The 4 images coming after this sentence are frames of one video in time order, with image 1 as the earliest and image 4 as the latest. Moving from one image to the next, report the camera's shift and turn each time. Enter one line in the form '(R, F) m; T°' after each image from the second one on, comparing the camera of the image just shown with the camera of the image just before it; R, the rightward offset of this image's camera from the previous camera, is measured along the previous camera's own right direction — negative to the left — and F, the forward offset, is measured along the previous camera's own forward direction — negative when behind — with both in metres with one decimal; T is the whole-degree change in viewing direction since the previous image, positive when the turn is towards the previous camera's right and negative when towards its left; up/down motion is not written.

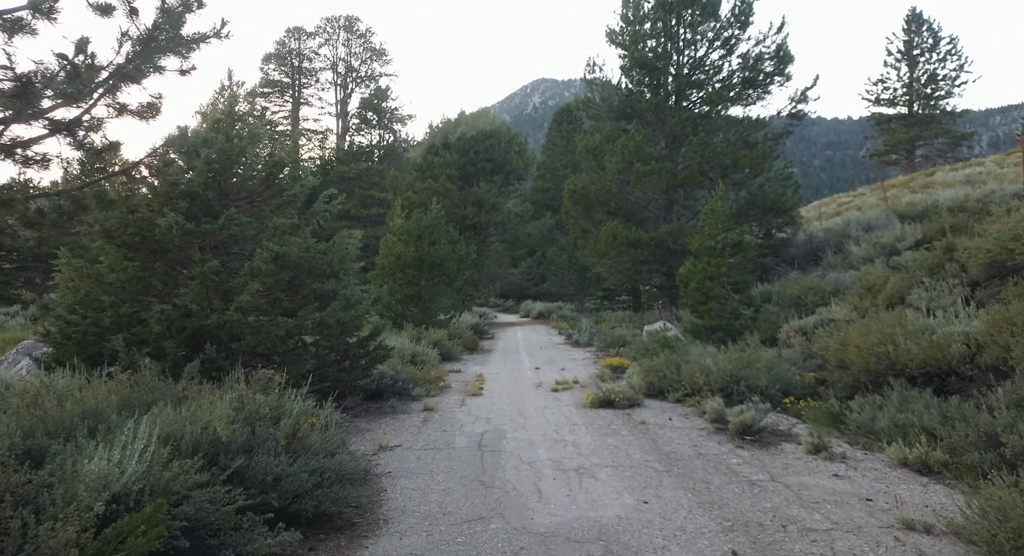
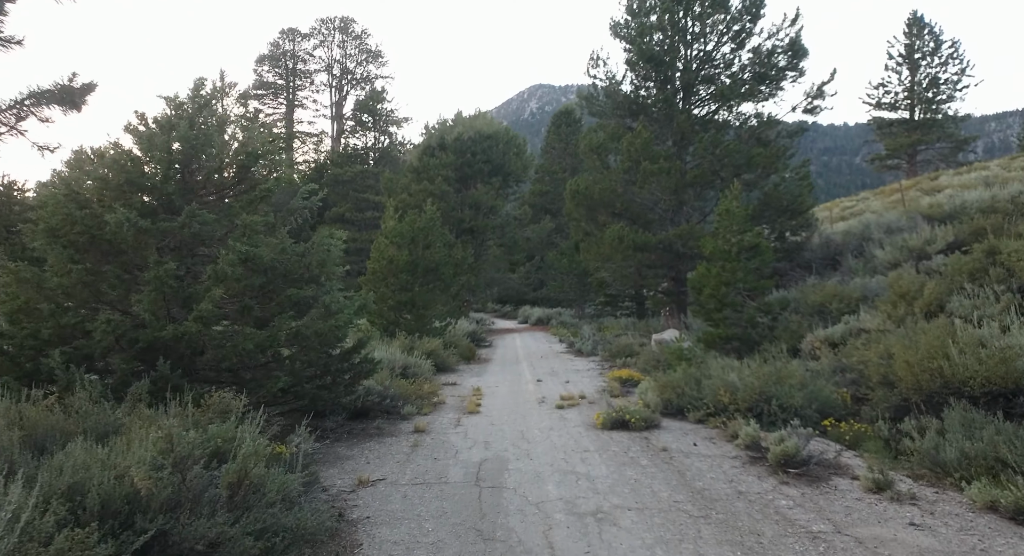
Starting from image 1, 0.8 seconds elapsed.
(-0.1, +1.2) m; 0°
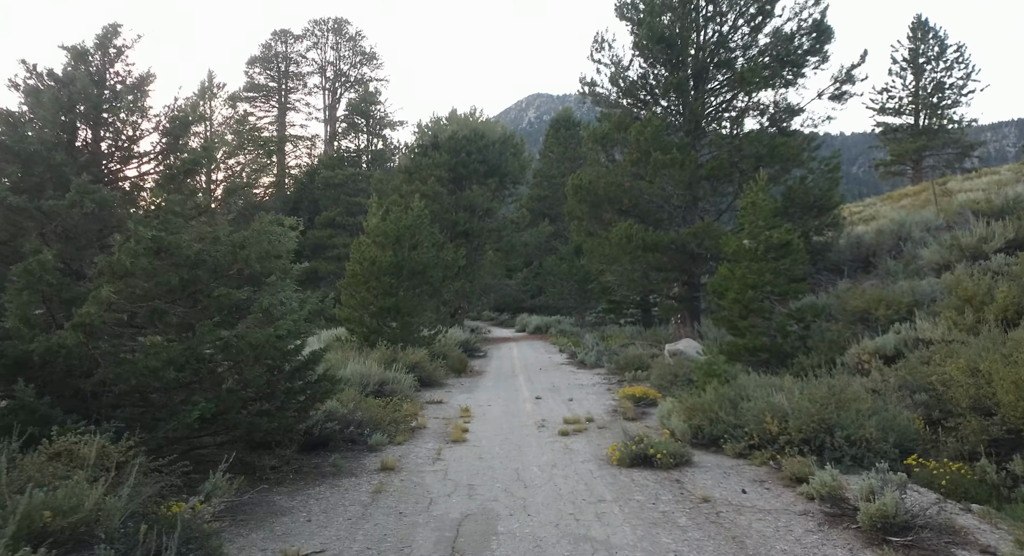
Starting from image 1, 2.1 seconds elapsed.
(+0.1, +1.9) m; 0°
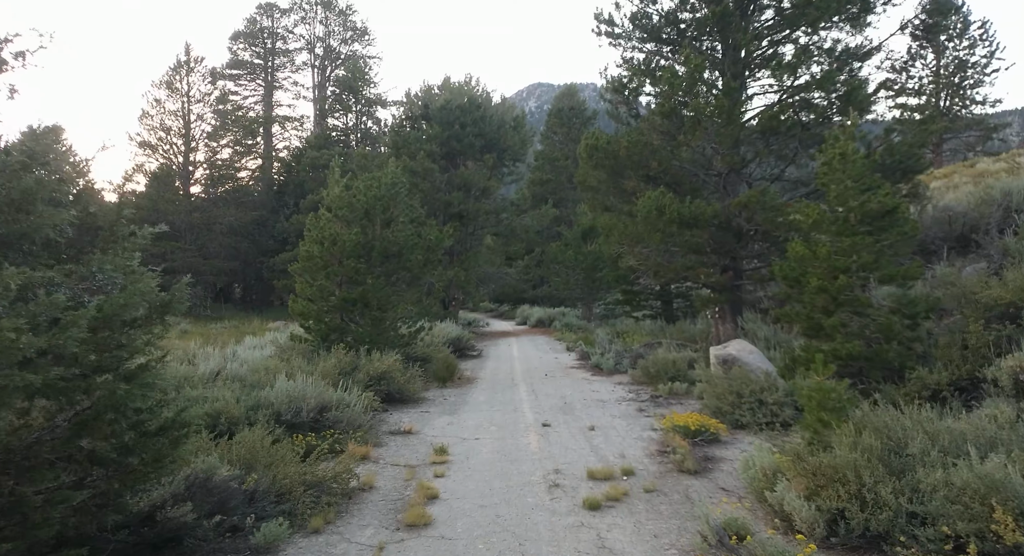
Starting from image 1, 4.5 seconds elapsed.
(0.0, +3.6) m; 0°
